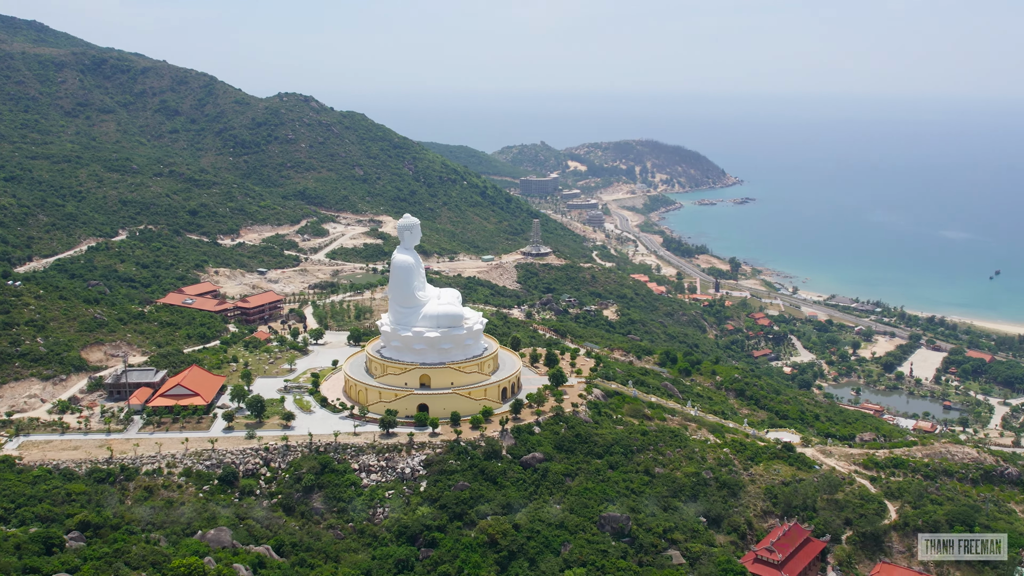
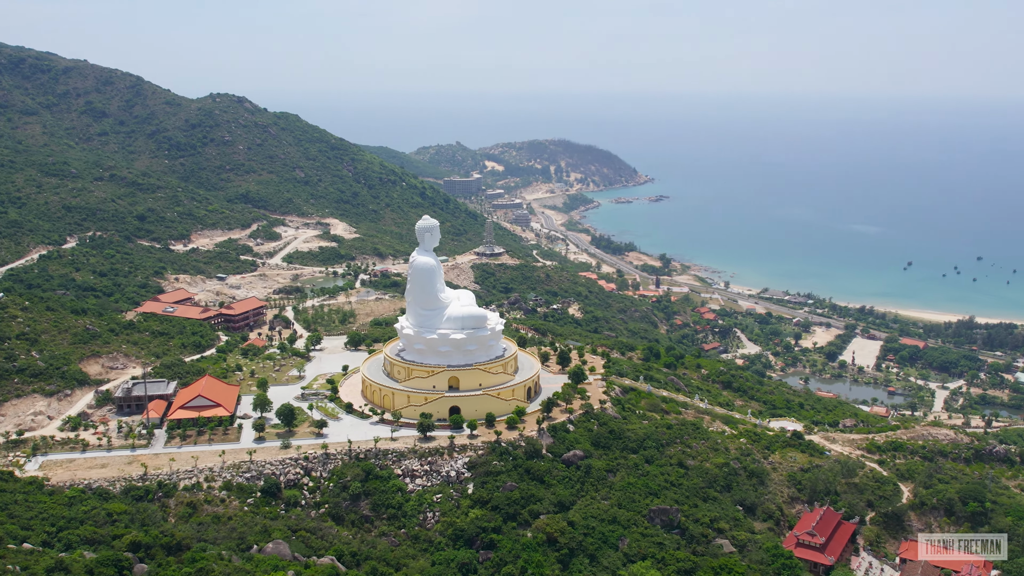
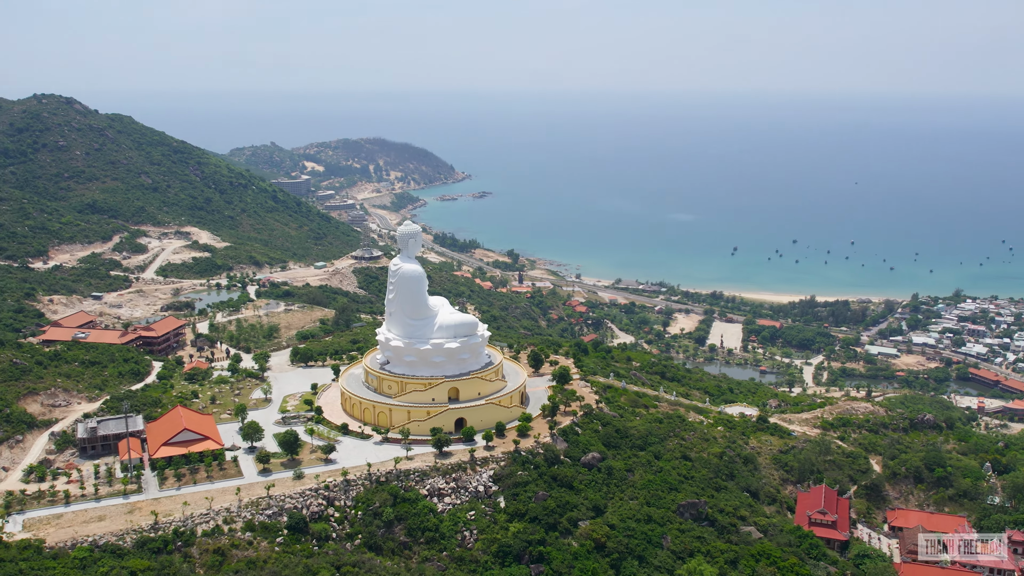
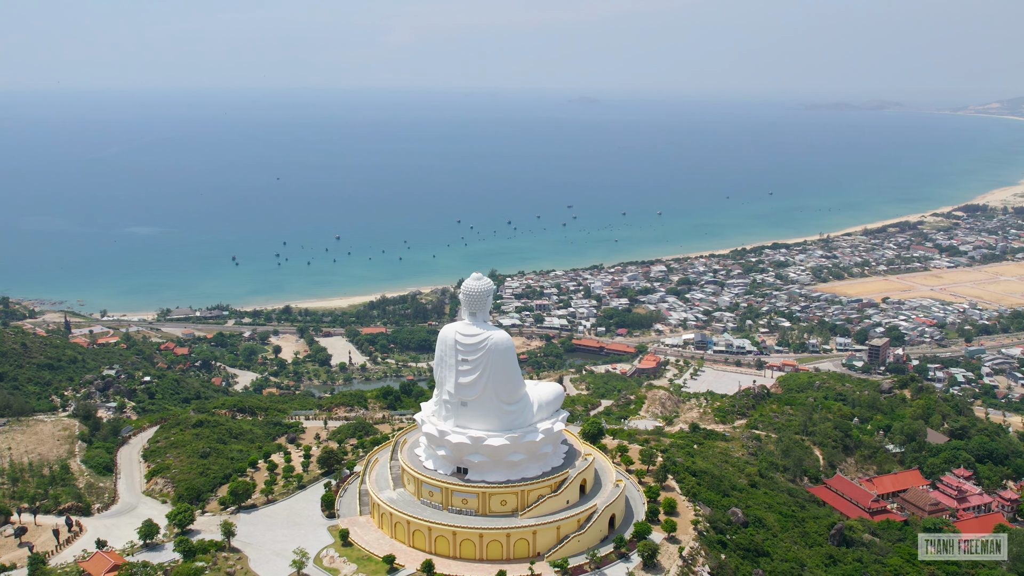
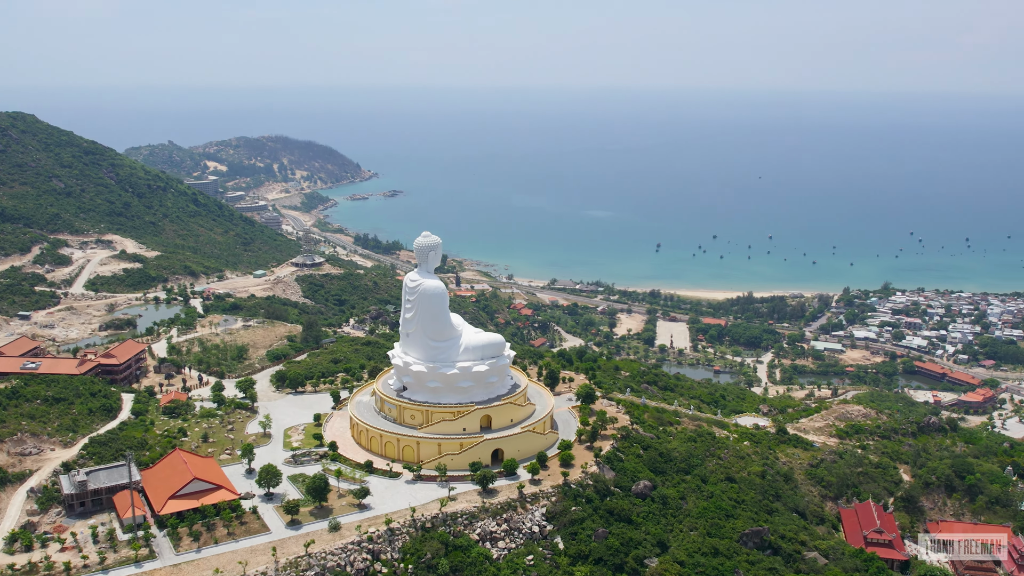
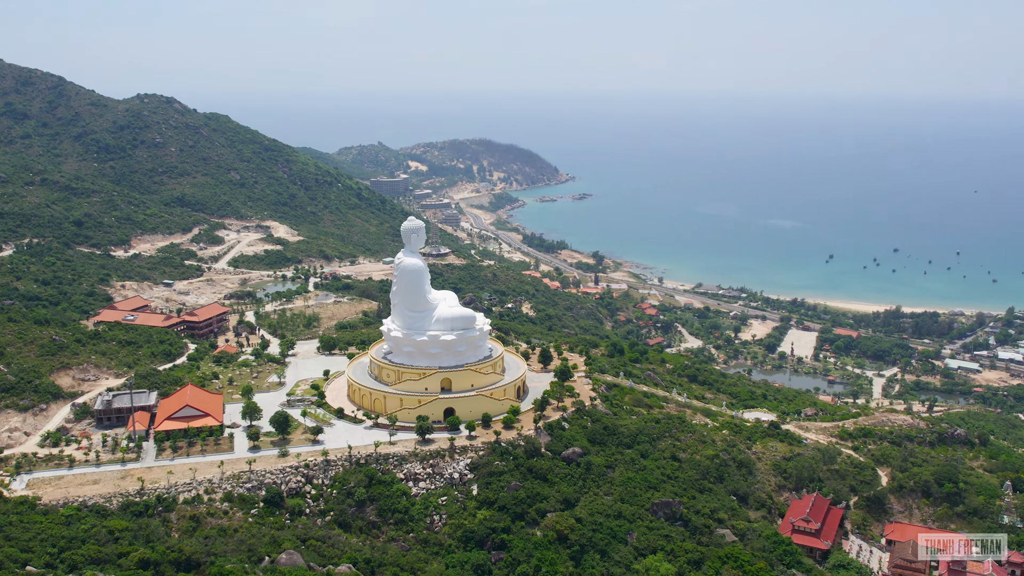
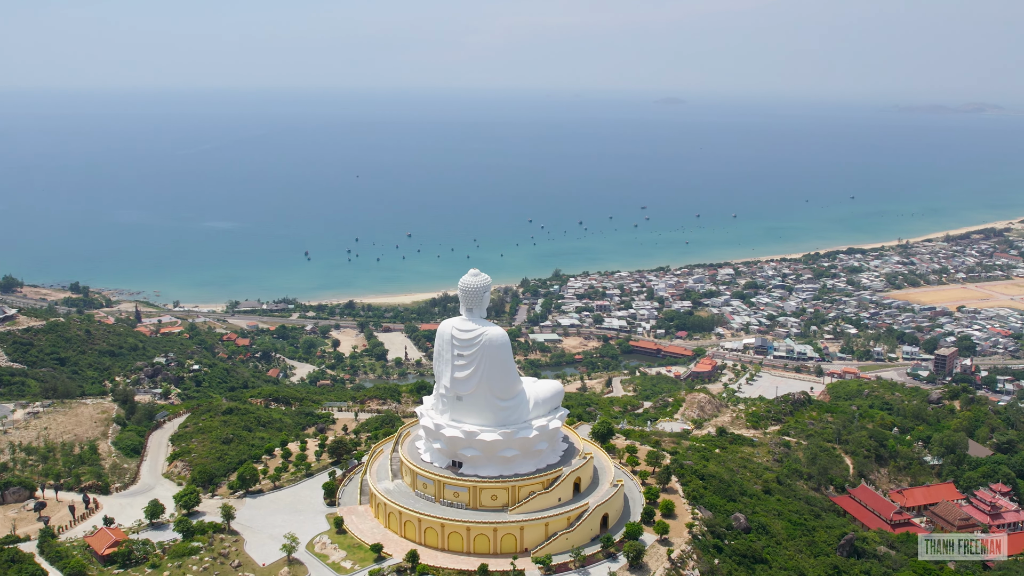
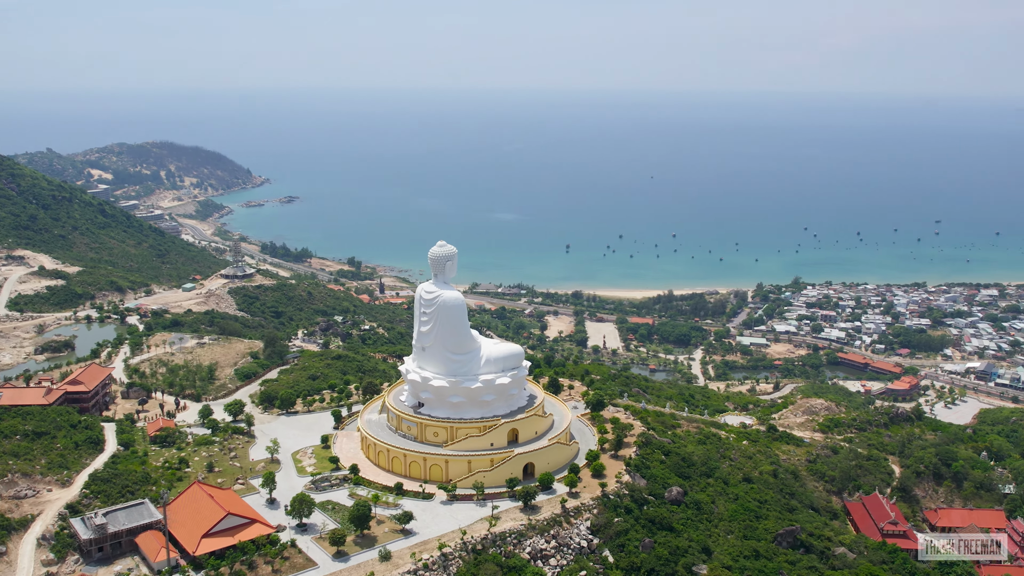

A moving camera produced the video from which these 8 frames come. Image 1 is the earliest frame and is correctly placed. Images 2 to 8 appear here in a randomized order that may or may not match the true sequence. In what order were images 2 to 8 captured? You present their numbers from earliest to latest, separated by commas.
2, 6, 3, 5, 8, 7, 4
